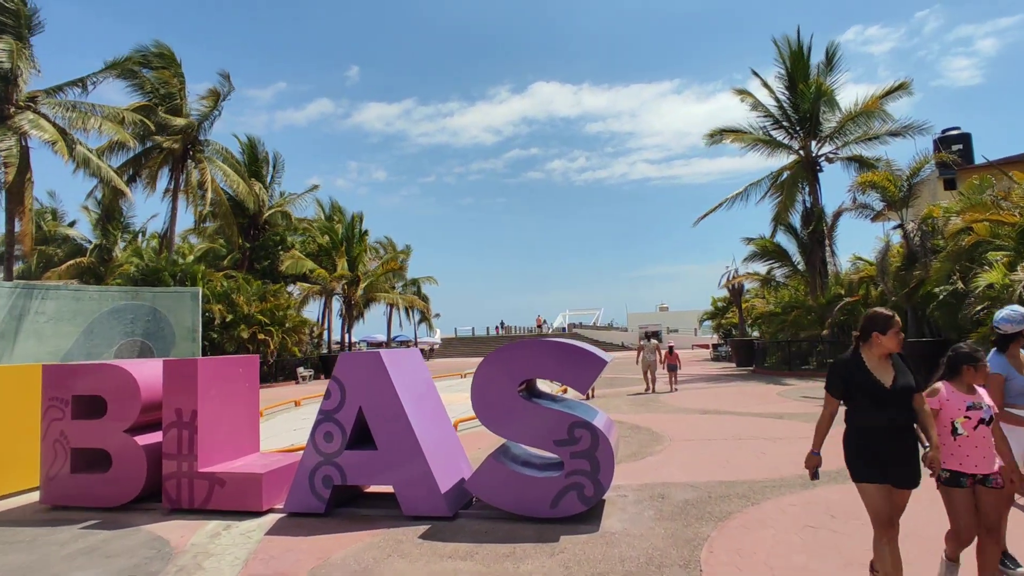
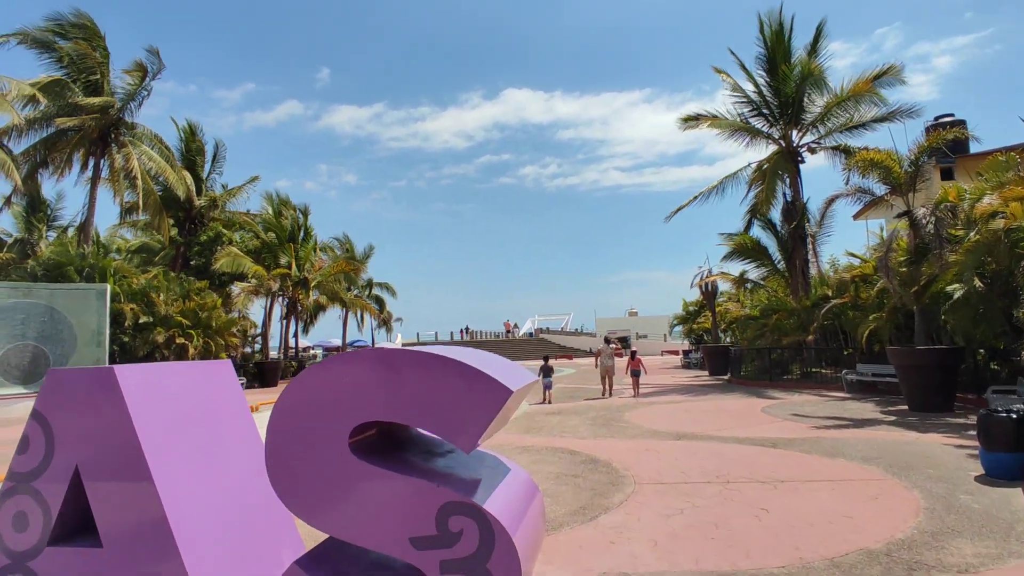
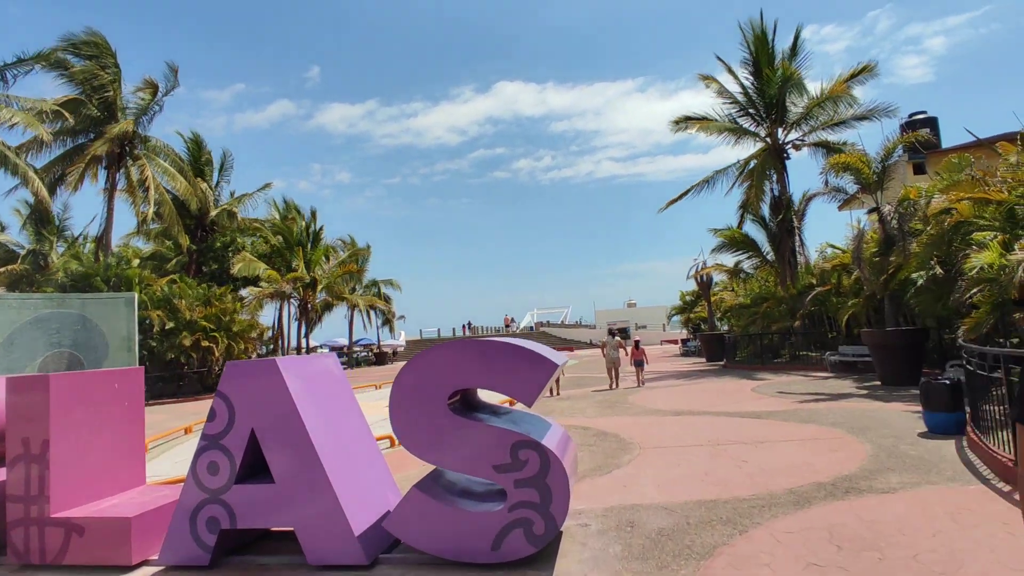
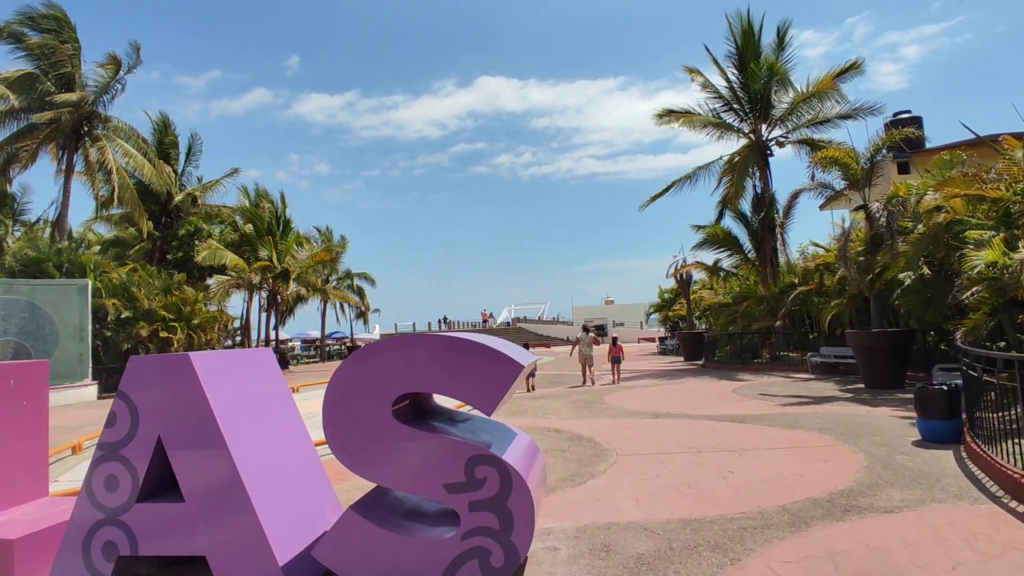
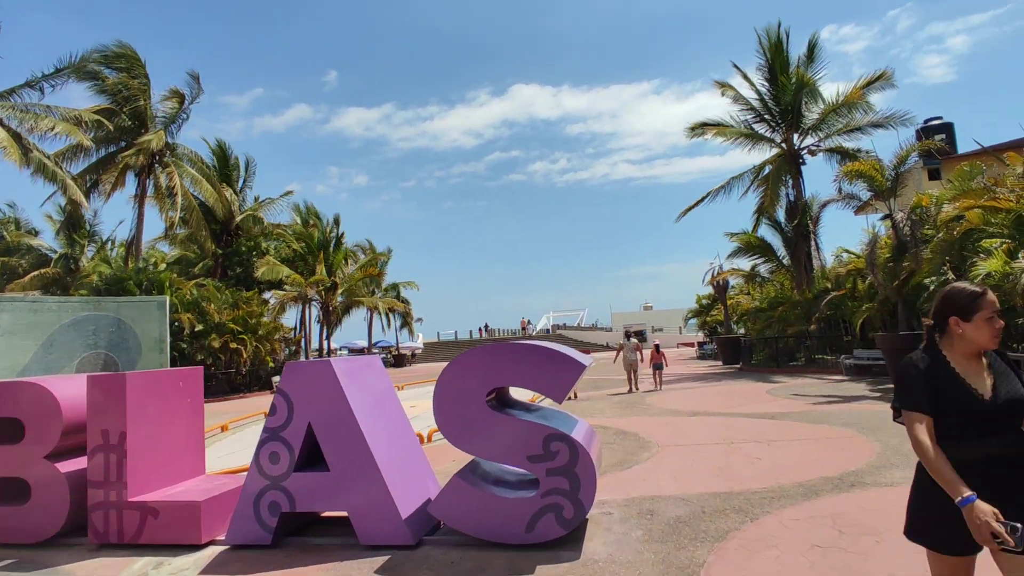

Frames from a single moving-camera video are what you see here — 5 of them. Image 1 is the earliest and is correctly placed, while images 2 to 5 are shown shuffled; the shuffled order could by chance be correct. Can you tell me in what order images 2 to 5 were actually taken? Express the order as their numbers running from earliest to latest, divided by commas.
5, 3, 4, 2
